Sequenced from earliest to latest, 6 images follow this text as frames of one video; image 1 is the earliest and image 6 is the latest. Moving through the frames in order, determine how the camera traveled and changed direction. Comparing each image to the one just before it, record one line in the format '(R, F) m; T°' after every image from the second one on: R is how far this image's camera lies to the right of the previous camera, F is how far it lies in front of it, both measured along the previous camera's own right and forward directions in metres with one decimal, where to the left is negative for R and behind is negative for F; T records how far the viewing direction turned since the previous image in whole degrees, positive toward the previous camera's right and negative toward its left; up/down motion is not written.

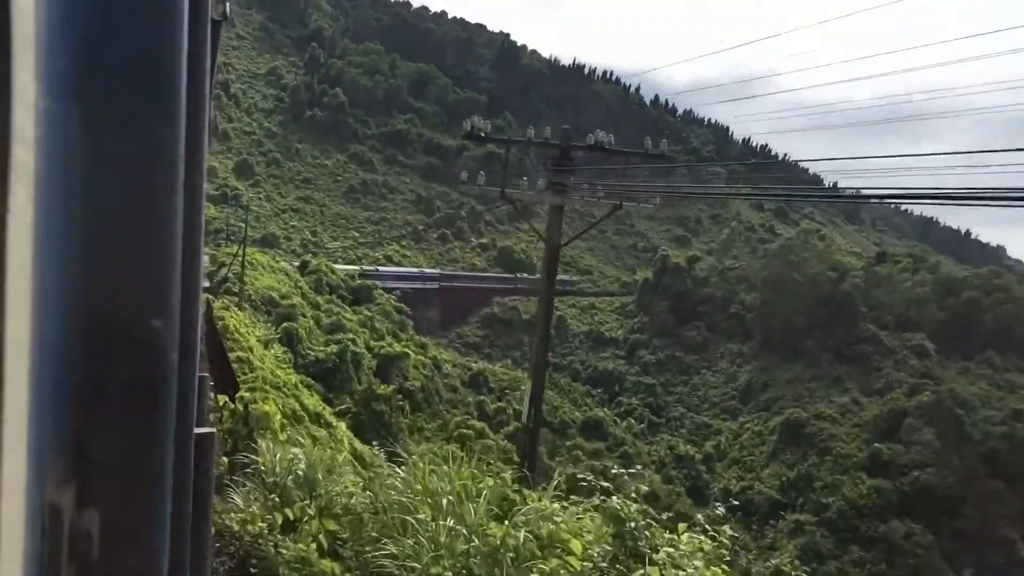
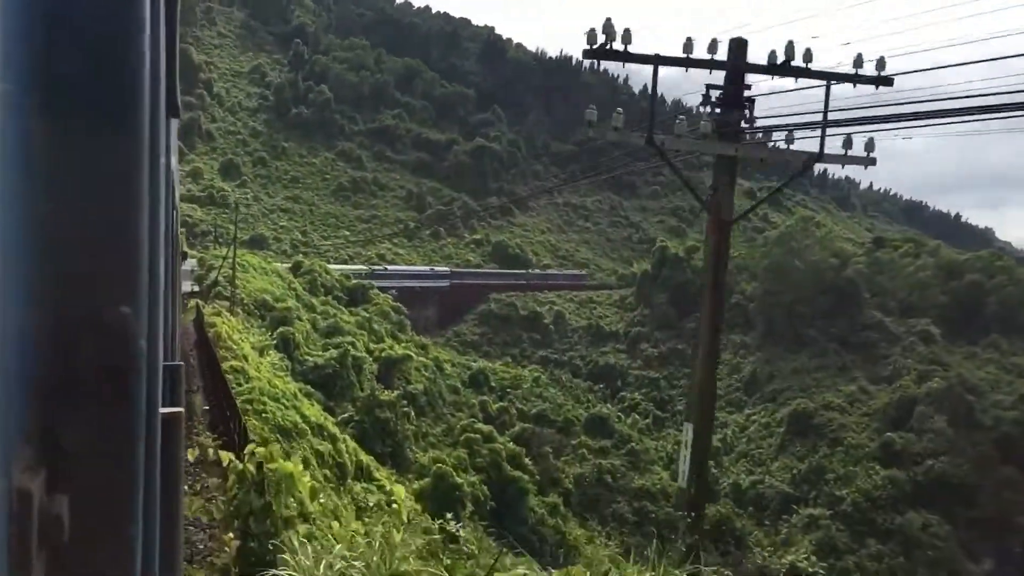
(-0.3, +0.7) m; +1°
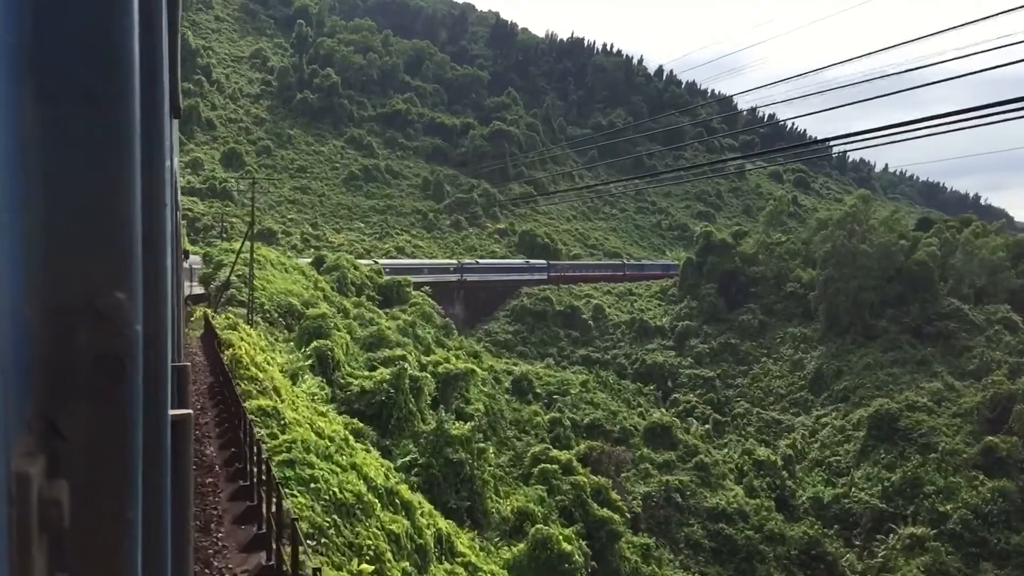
(-1.3, +3.0) m; 0°
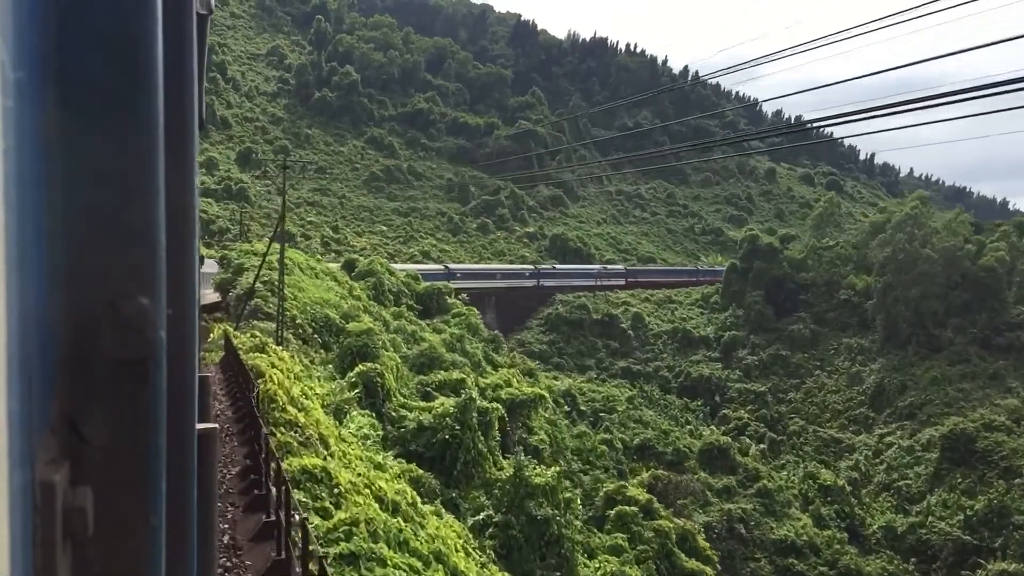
(-0.8, +1.9) m; -1°
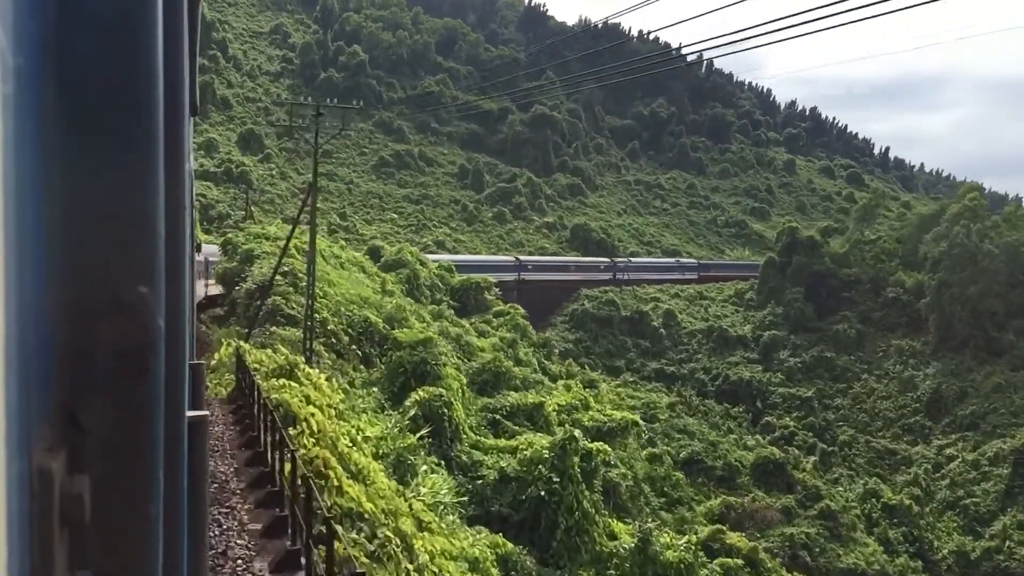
(-0.9, +2.1) m; 0°
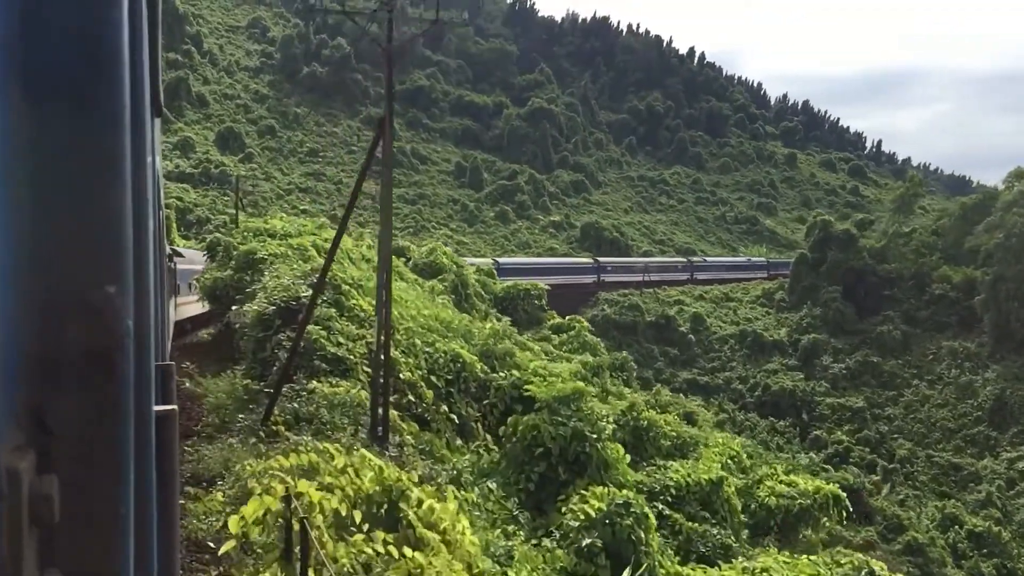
(-1.0, +2.5) m; +1°
